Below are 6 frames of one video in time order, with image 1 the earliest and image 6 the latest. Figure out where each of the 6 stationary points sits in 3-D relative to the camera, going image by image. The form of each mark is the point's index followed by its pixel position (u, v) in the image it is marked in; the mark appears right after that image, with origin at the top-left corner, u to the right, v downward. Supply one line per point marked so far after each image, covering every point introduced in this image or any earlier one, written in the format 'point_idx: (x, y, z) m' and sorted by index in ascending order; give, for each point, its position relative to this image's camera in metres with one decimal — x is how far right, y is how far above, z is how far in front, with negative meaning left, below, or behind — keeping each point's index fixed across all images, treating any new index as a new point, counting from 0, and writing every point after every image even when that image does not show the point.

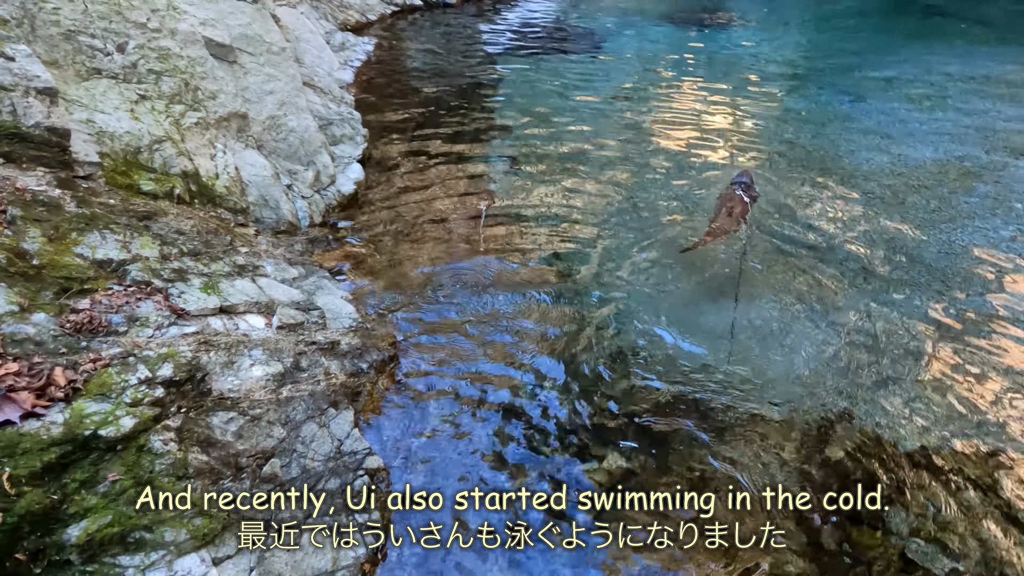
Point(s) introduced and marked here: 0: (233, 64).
0: (-2.1, +1.7, +4.6) m
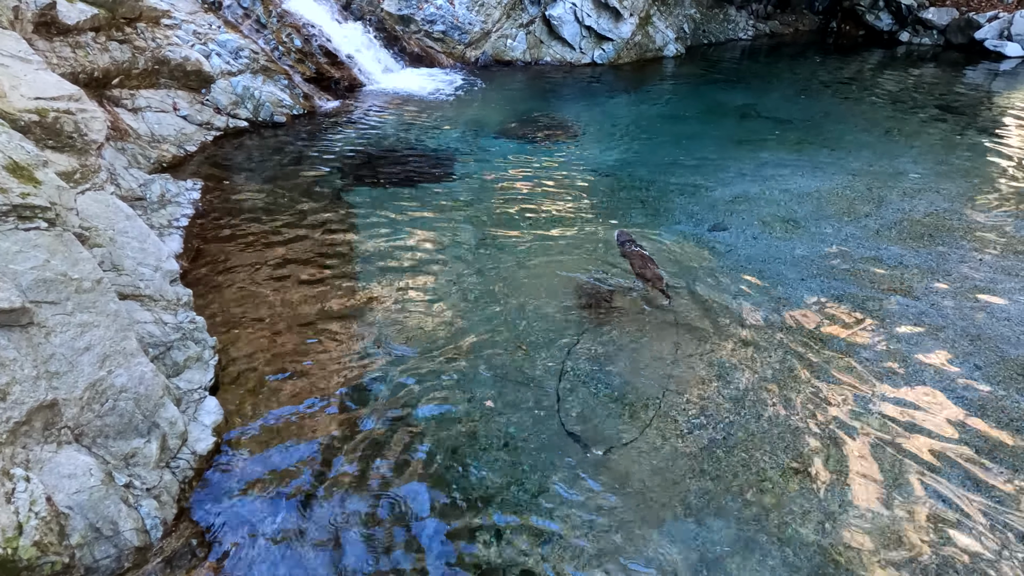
0: (-2.7, -0.2, +3.4) m
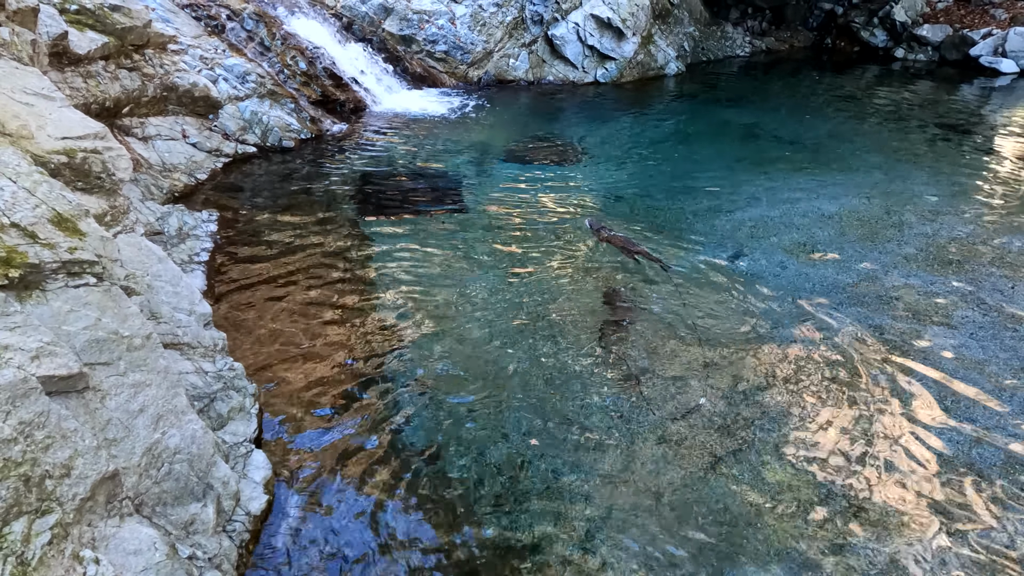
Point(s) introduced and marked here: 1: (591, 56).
0: (-2.3, -0.6, +3.3) m
1: (+2.2, +6.5, +16.9) m
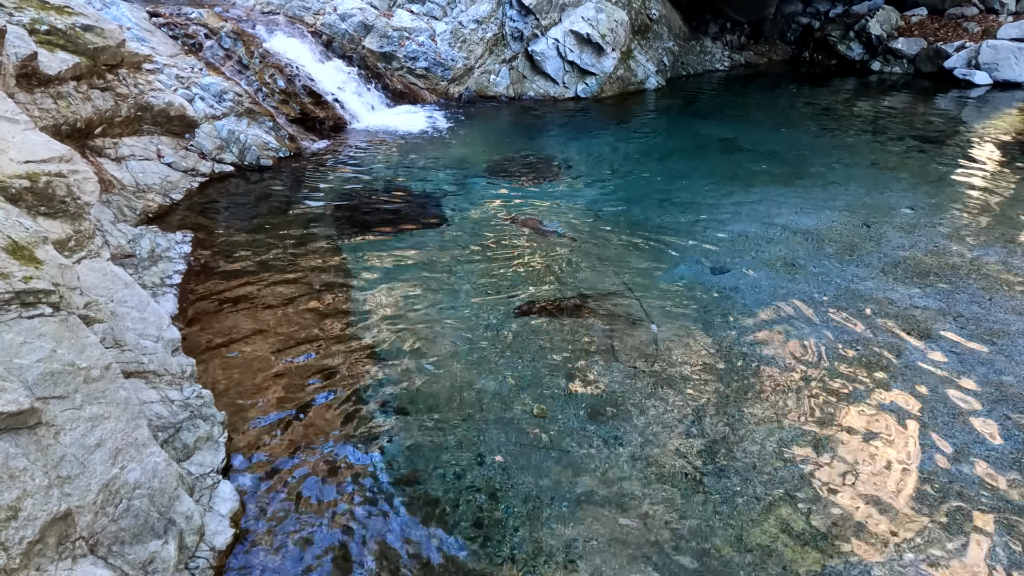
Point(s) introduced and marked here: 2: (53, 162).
0: (-2.5, -0.7, +3.1) m
1: (+1.7, +6.1, +17.0) m
2: (-4.0, +1.1, +5.2) m
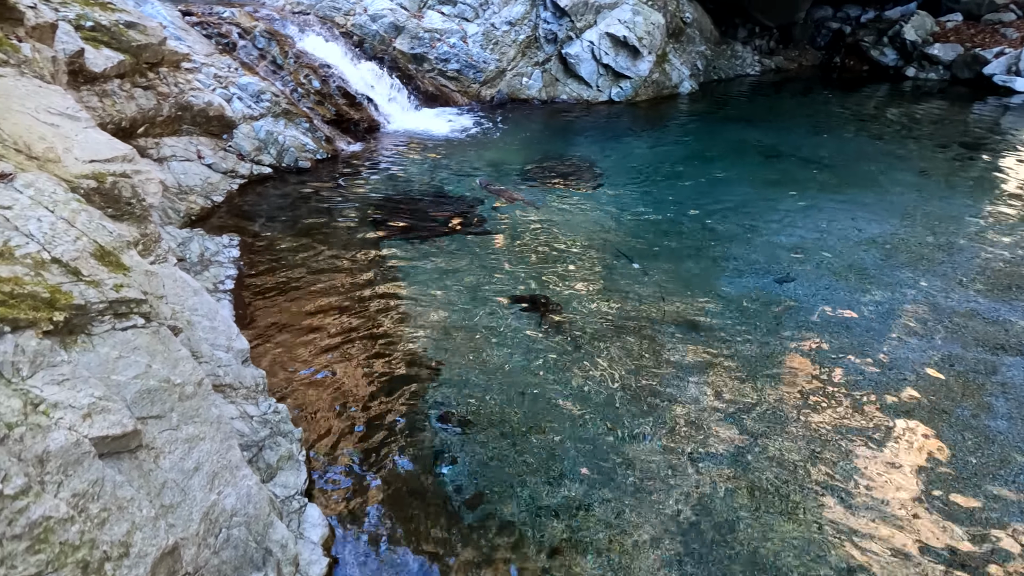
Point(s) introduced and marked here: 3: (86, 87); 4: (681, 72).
0: (-1.8, -0.8, +2.9) m
1: (+2.5, +5.9, +16.7) m
2: (-3.3, +1.0, +5.0) m
3: (-5.6, +2.6, +7.9) m
4: (+4.9, +6.4, +17.9) m
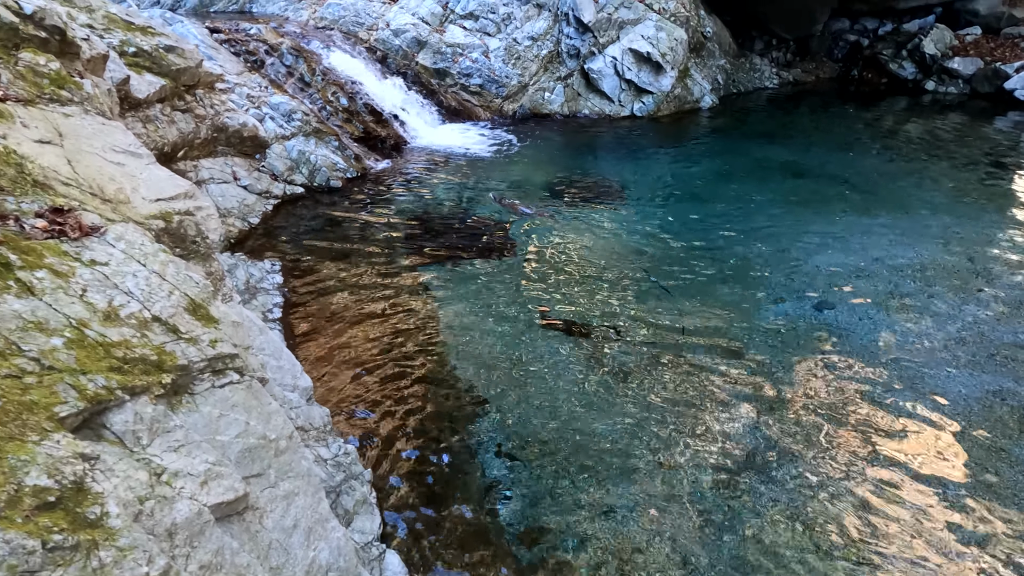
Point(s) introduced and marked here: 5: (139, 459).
0: (-1.3, -1.1, +2.9) m
1: (+3.1, +5.5, +16.8) m
2: (-2.7, +0.7, +5.0) m
3: (-5.1, +2.3, +8.0) m
4: (+5.4, +6.0, +17.9) m
5: (-1.6, -0.7, +2.5) m
